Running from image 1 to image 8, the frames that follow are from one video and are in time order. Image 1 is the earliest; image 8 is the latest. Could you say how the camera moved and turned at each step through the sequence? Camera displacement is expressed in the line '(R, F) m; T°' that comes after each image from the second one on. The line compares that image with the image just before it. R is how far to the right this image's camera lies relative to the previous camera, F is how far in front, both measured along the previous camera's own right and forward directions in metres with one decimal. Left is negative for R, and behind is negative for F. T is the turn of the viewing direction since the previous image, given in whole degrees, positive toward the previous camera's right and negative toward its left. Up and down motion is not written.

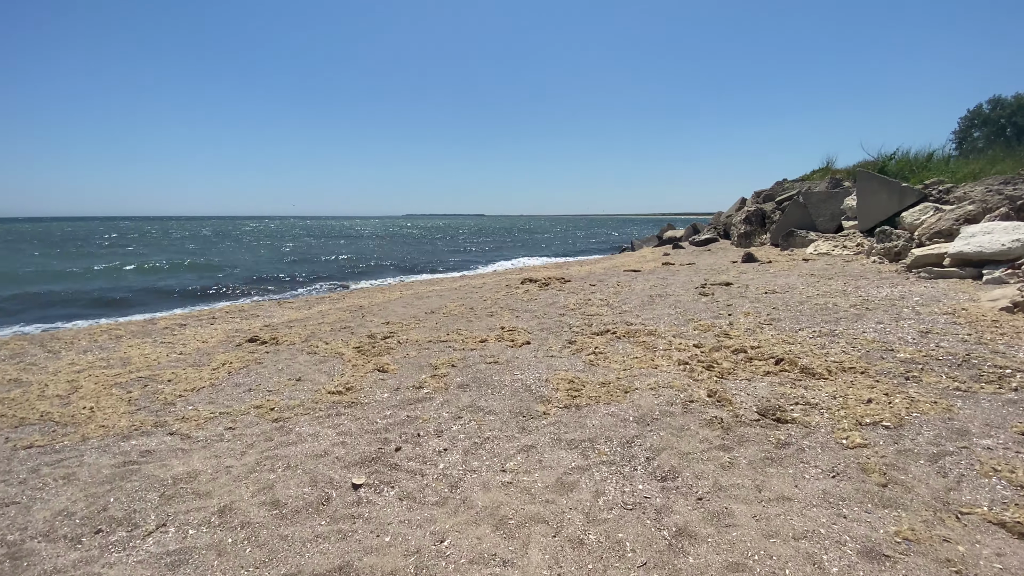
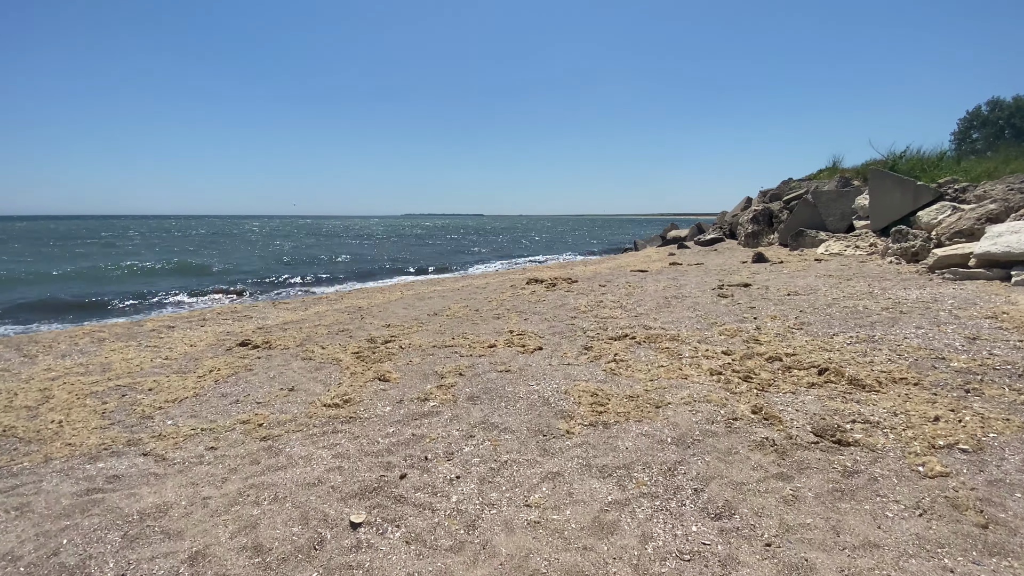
(-0.2, +0.5) m; 0°
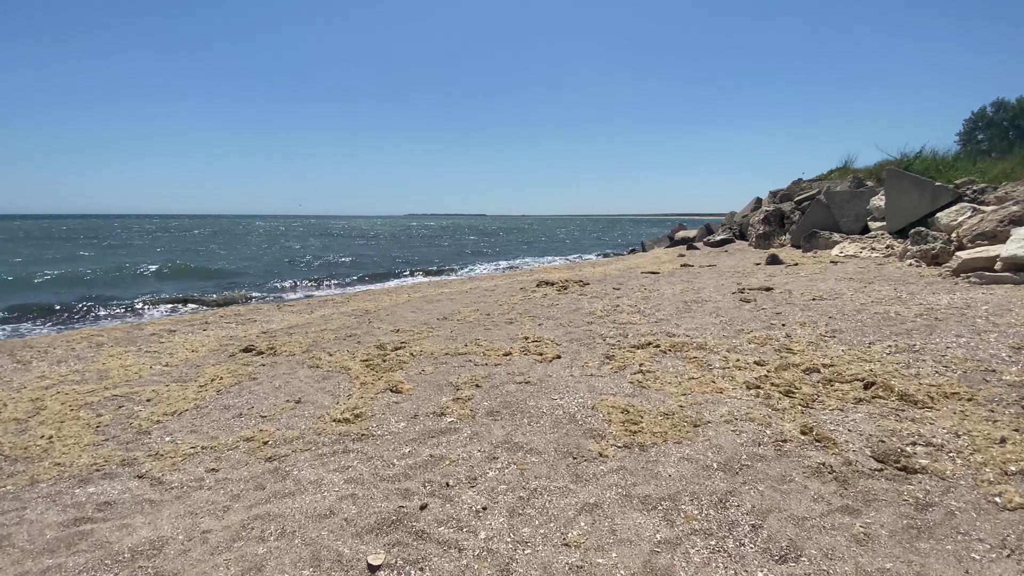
(-0.2, +0.3) m; 0°
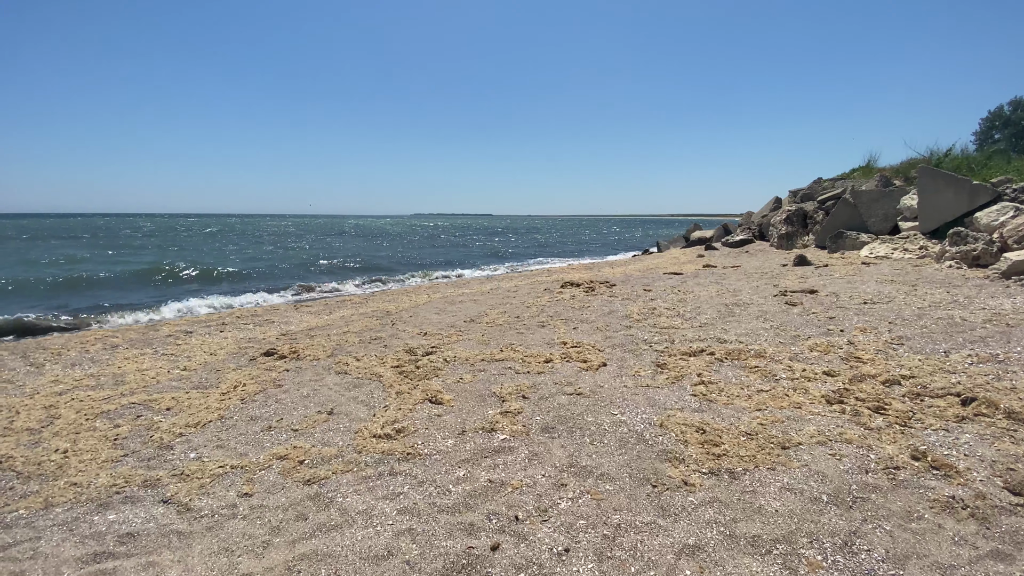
(-0.5, +0.4) m; -1°
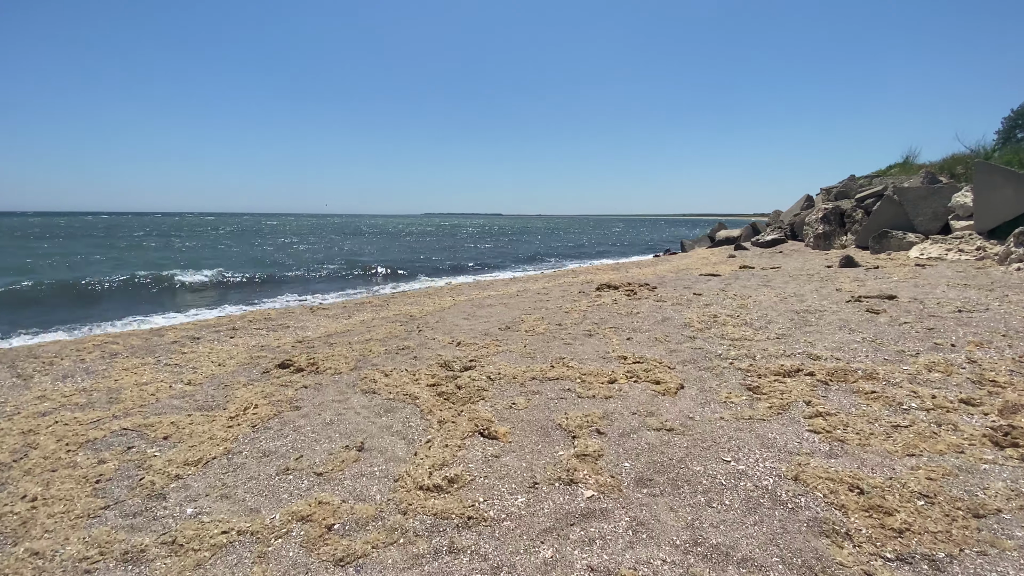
(-0.5, +0.9) m; -1°
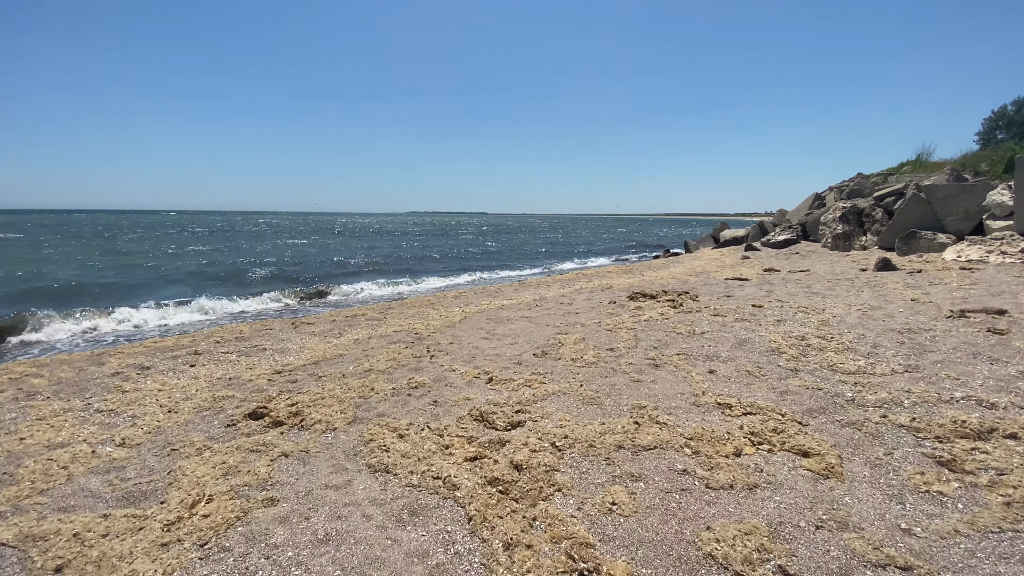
(-0.7, +1.6) m; +2°
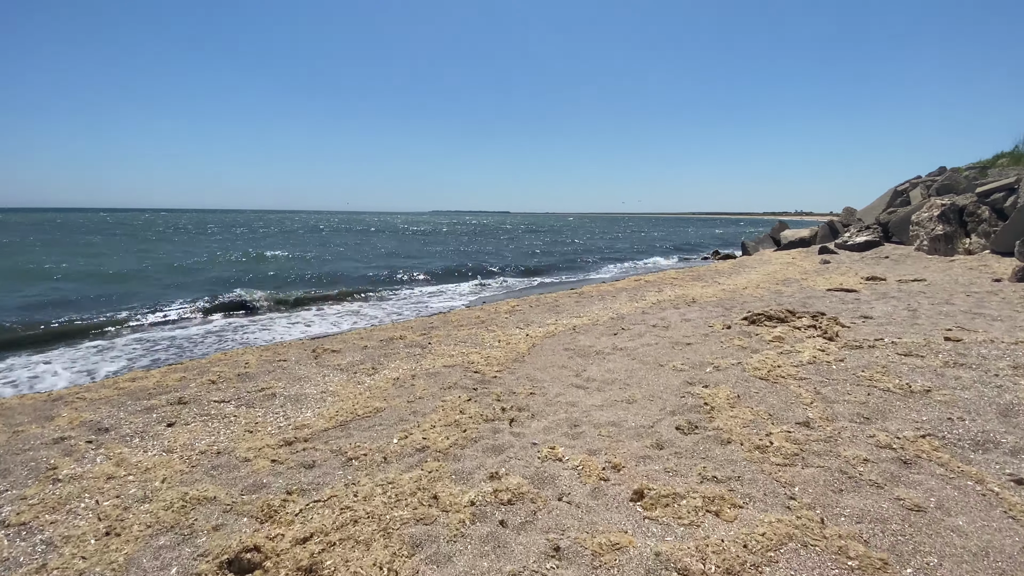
(-0.9, +2.2) m; -3°
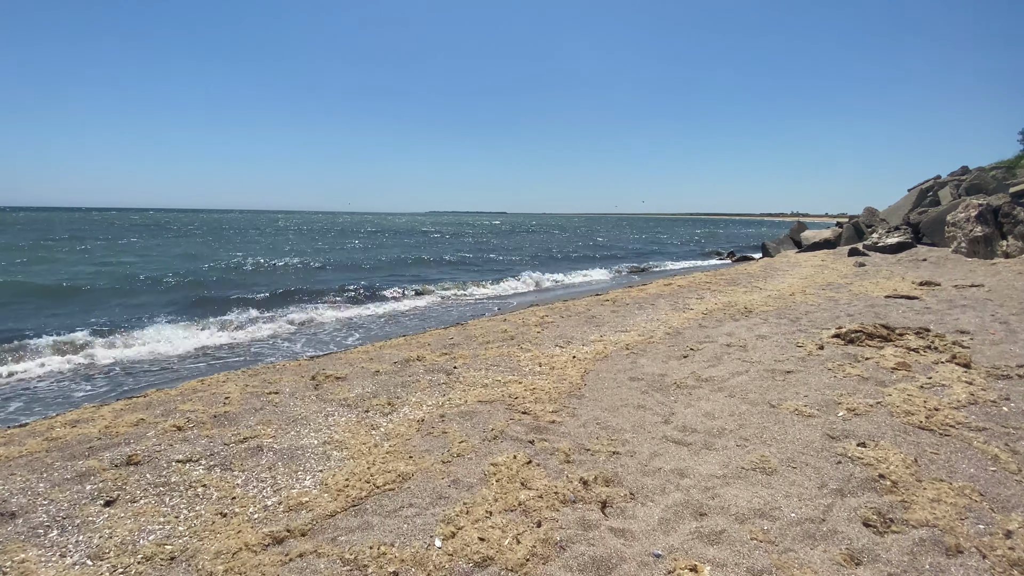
(-0.6, +1.4) m; 0°
